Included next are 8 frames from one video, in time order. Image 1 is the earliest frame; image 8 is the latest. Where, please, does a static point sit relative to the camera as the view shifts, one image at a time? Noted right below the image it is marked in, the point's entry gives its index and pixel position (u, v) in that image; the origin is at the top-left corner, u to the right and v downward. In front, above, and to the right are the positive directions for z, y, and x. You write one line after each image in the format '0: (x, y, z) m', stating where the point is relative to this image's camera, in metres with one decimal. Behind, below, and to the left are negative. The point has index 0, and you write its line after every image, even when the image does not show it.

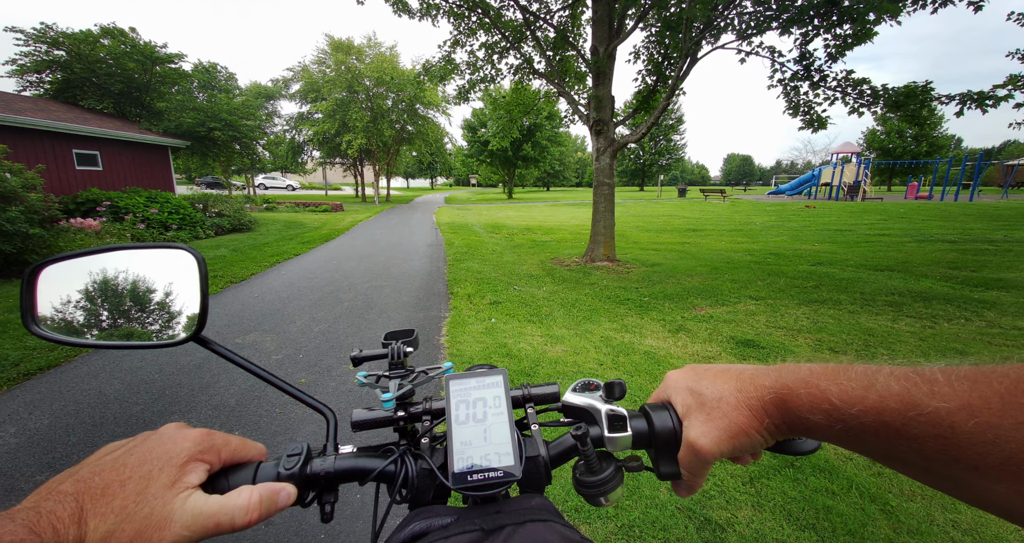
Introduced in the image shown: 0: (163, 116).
0: (-14.1, +6.3, +16.9) m
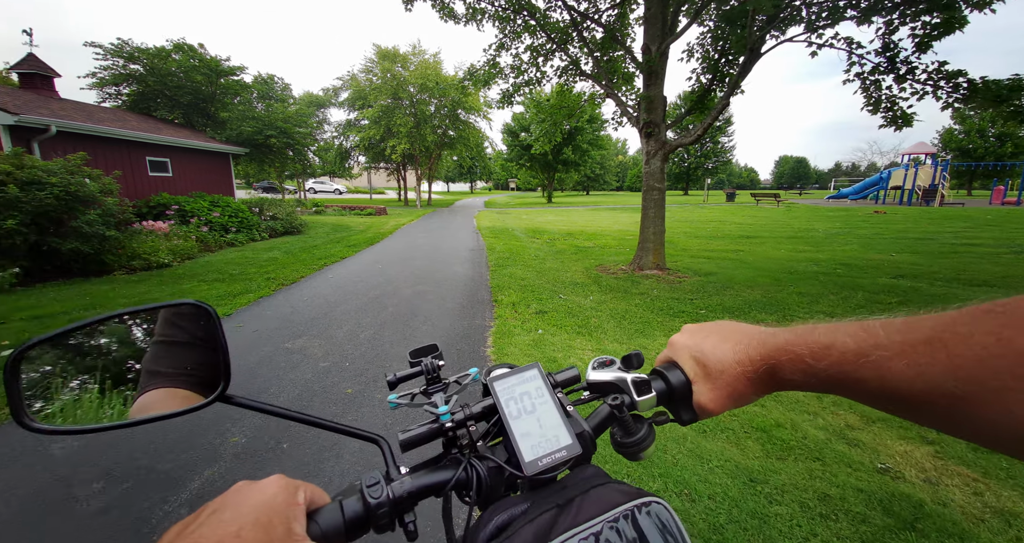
0: (-12.3, +6.3, +18.0) m
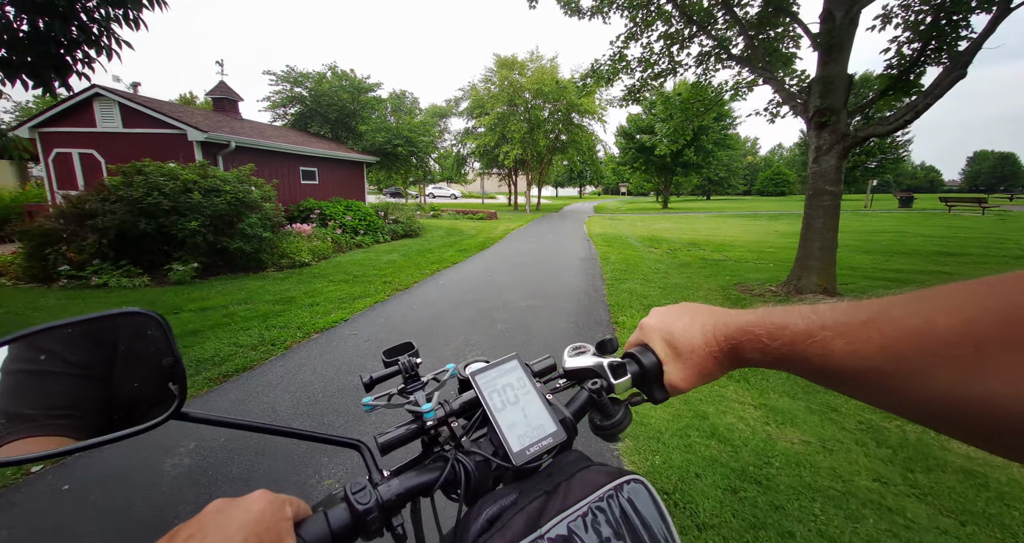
0: (-7.2, +6.4, +19.9) m
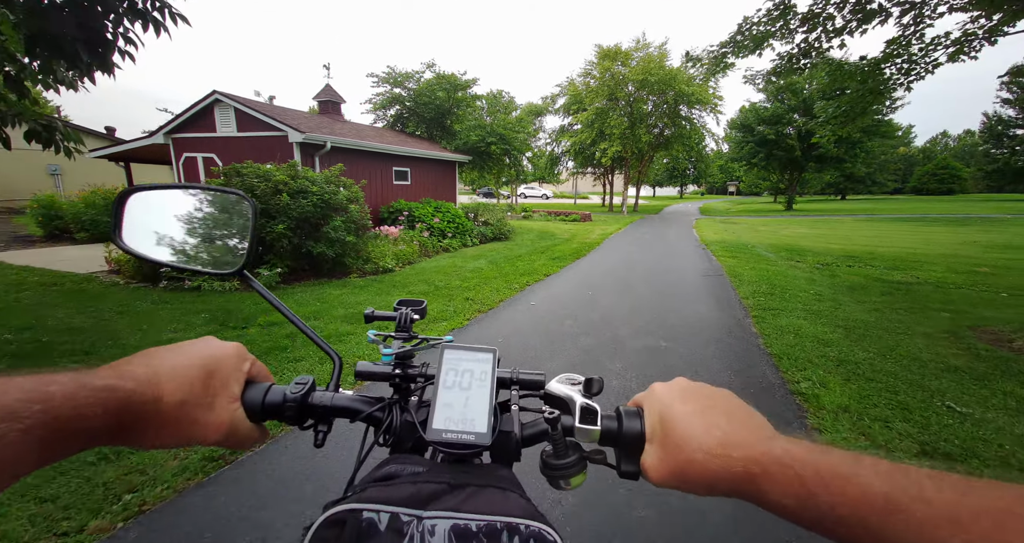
0: (-2.6, +6.4, +19.7) m
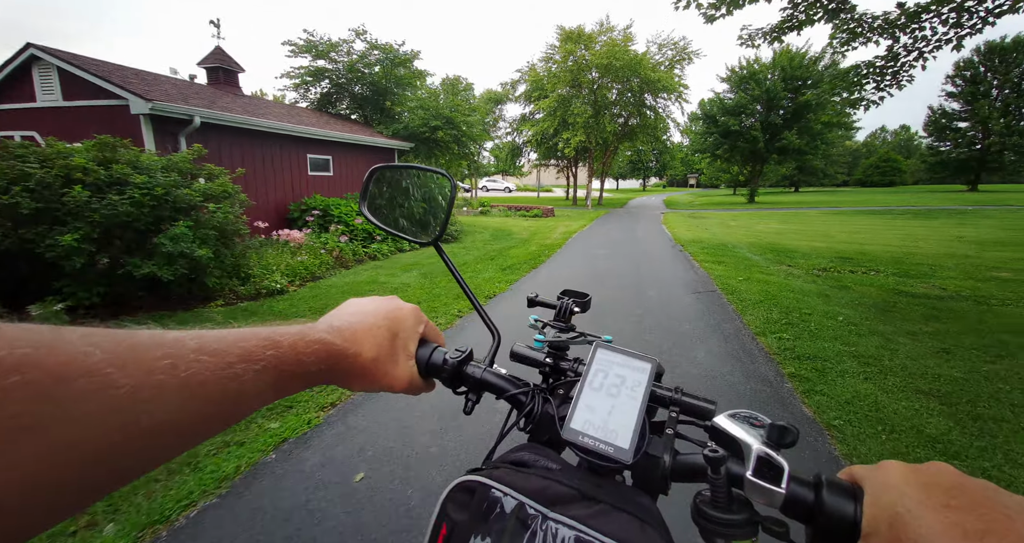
0: (-4.6, +6.3, +17.4) m
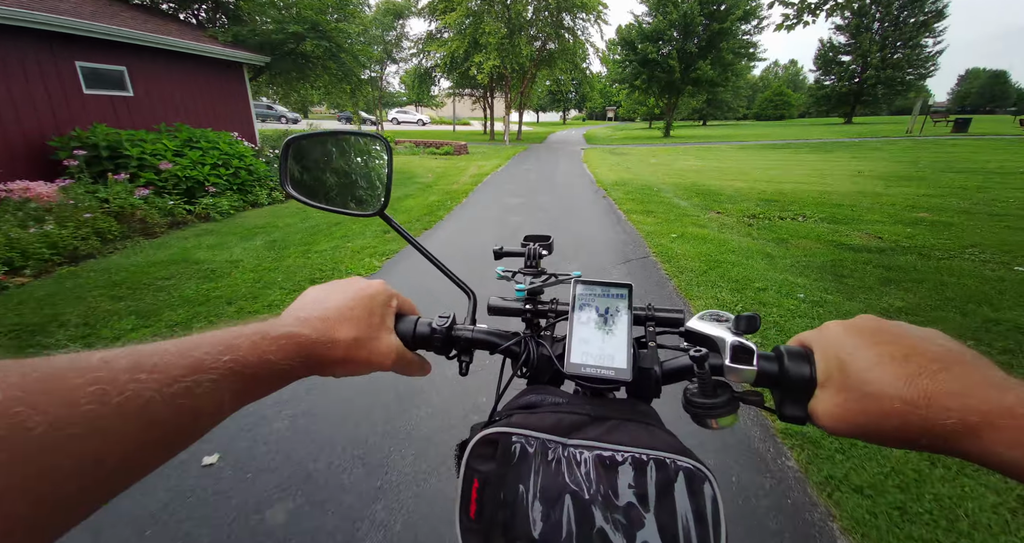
0: (-8.1, +7.8, +13.6) m
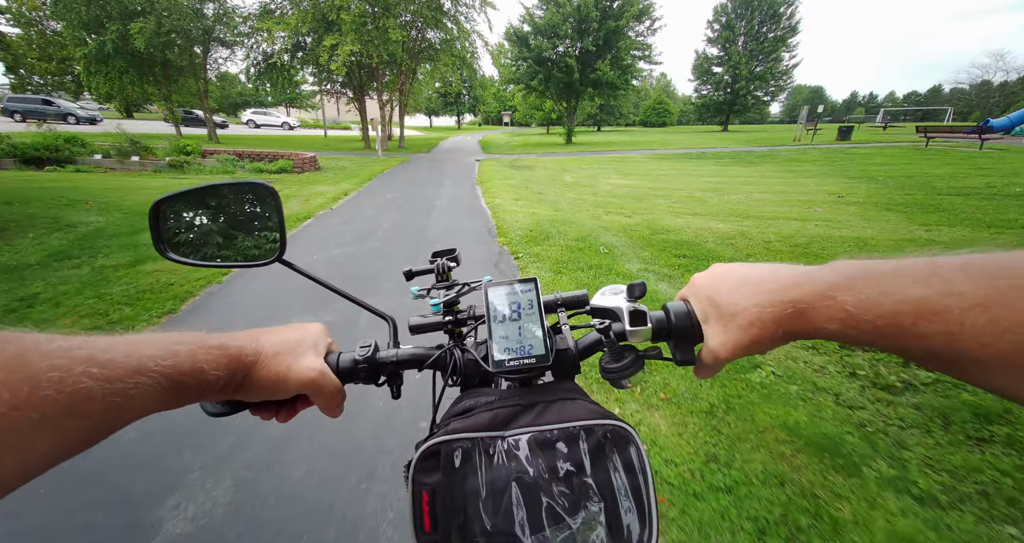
0: (-11.2, +5.3, +6.5) m
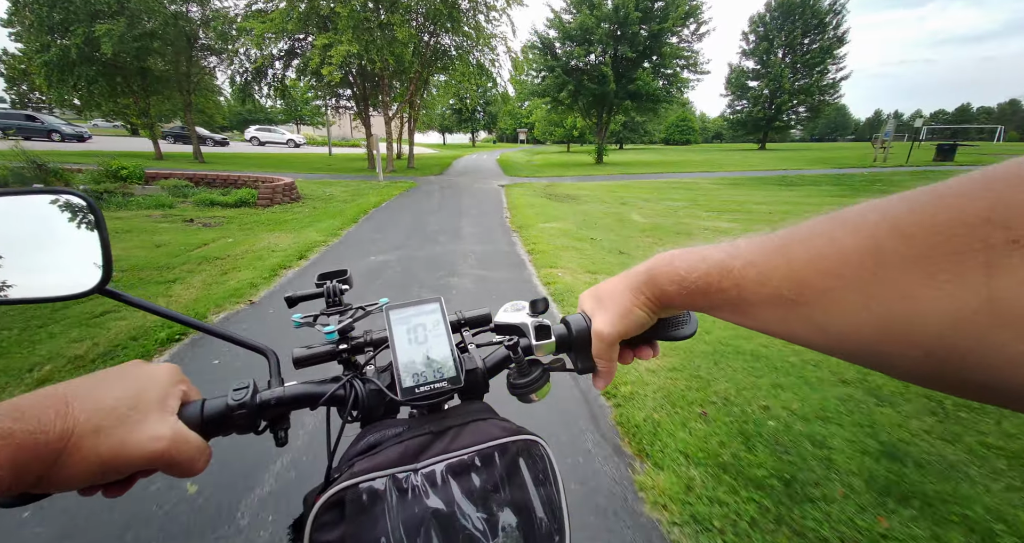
0: (-10.4, +4.0, +3.1) m
